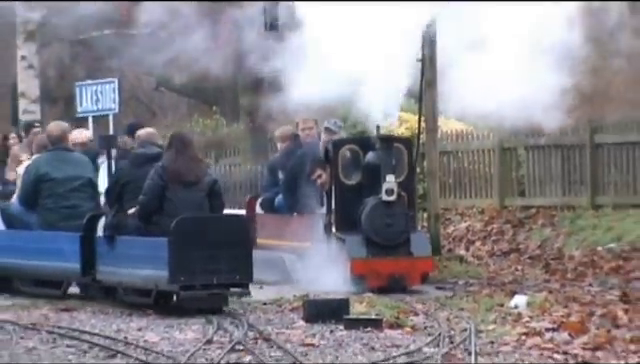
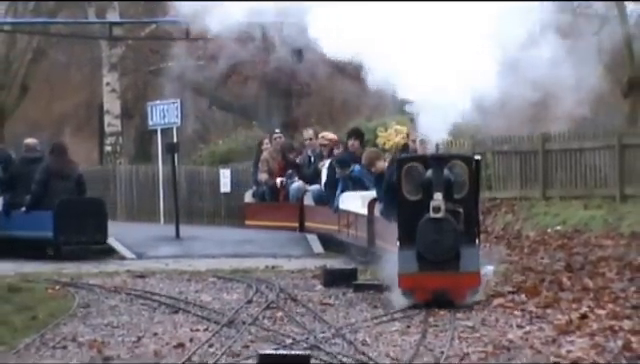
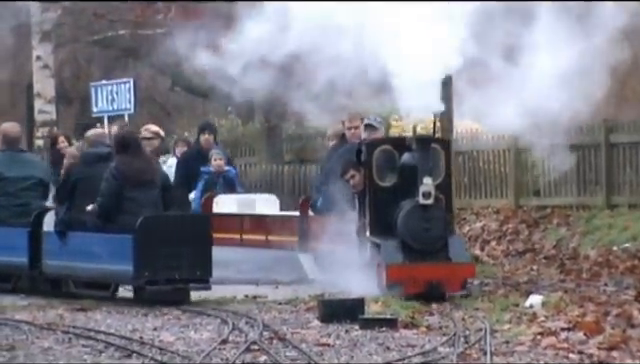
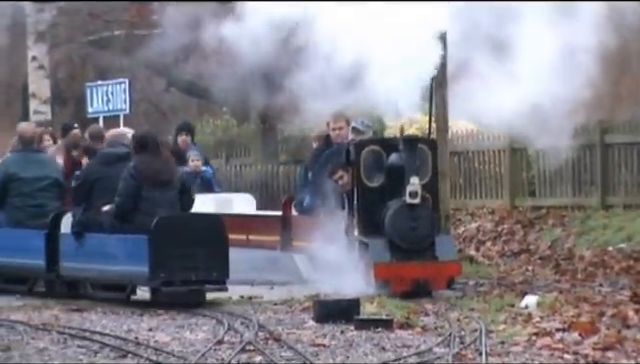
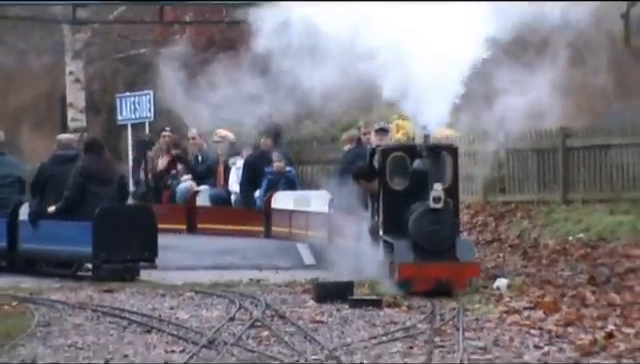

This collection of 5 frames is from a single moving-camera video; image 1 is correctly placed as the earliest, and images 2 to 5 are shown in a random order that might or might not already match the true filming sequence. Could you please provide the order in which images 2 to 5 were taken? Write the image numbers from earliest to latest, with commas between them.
4, 3, 5, 2
